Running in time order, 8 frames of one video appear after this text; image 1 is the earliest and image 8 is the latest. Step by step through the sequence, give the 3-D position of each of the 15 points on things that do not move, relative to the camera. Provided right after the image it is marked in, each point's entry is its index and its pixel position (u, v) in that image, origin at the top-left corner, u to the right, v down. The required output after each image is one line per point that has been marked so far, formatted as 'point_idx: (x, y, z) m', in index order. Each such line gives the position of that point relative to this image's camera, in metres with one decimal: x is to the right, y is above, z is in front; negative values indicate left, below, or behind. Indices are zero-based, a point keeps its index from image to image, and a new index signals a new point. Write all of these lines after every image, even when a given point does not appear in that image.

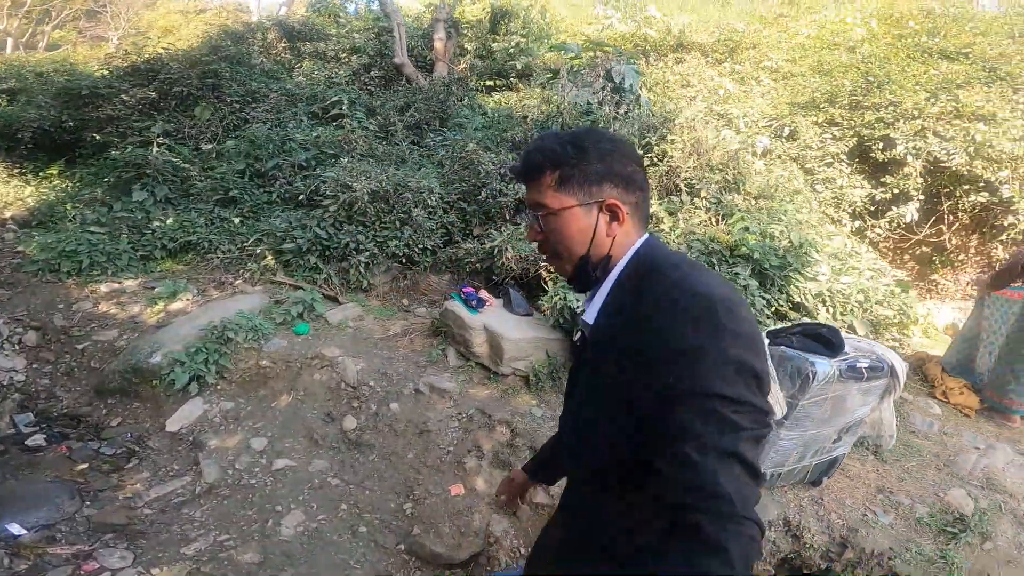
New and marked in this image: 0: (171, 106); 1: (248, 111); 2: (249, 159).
0: (-3.7, +1.9, +6.2) m
1: (-2.8, +1.8, +6.1) m
2: (-2.4, +1.2, +5.6) m
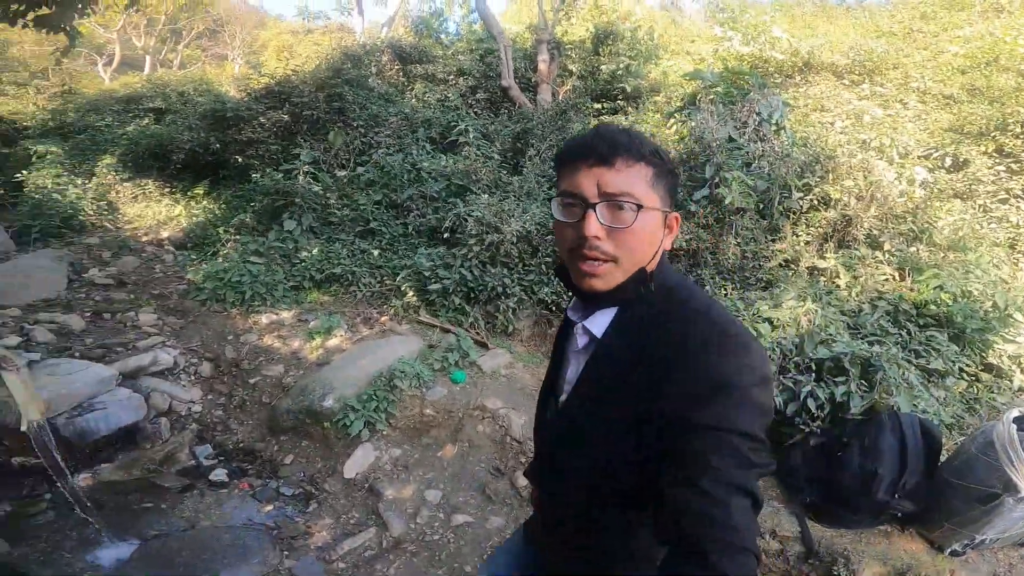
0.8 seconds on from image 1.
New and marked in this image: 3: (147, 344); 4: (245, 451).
0: (-2.5, +1.8, +6.5) m
1: (-1.7, +1.7, +6.4) m
2: (-1.4, +1.0, +5.9) m
3: (-2.9, -0.5, +4.5) m
4: (-1.8, -1.1, +3.8) m
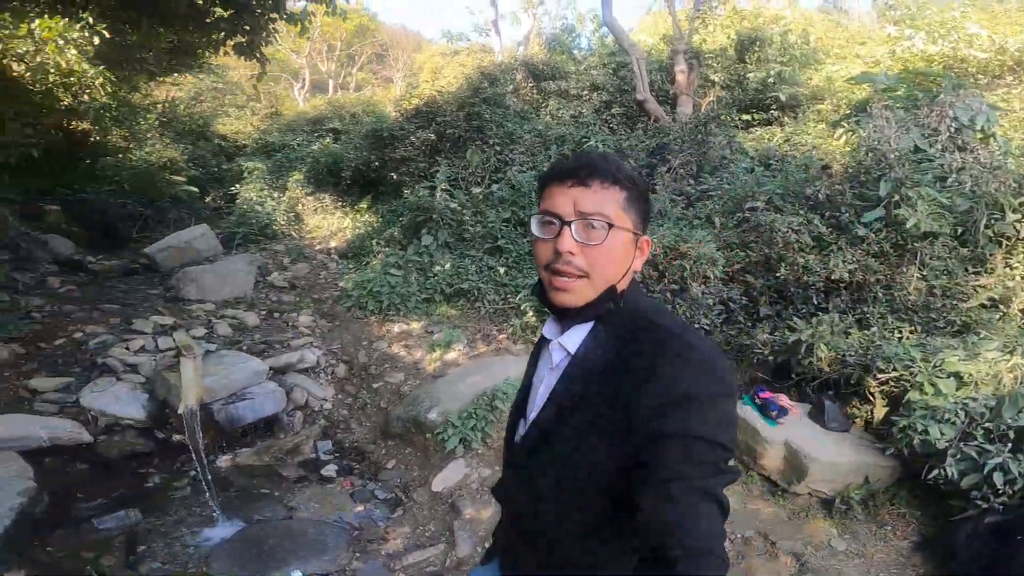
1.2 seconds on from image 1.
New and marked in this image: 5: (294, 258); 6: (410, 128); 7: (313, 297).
0: (-0.9, +1.7, +6.9) m
1: (-0.1, +1.5, +6.5) m
2: (0.0, +0.8, +6.0) m
3: (-2.0, -0.5, +5.1) m
4: (-1.2, -1.2, +4.2) m
5: (-2.7, +0.4, +6.7) m
6: (-1.4, +2.0, +7.2) m
7: (-2.2, -0.1, +6.0) m
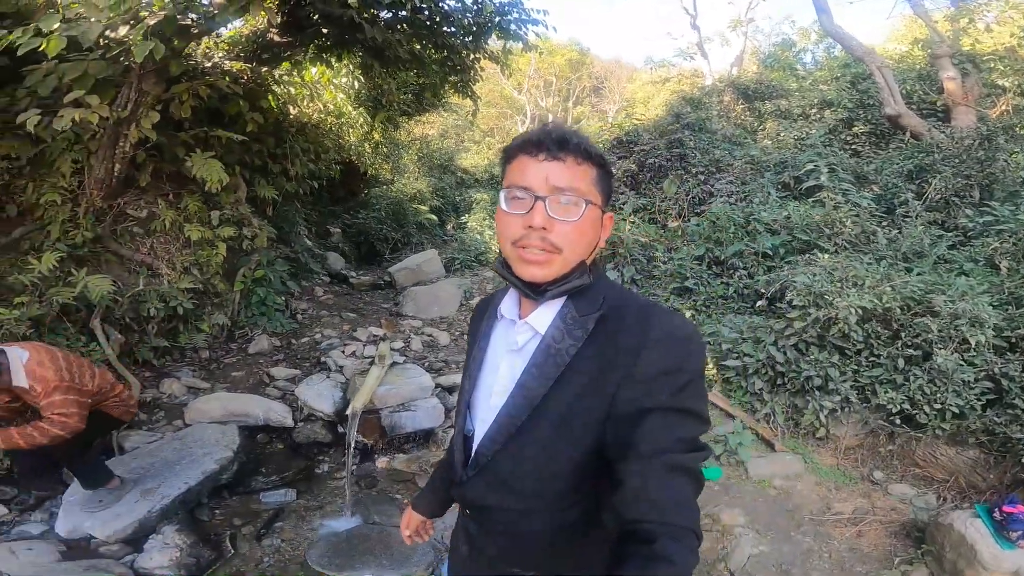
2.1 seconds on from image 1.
0: (+1.6, +1.2, +6.5) m
1: (+2.1, +1.1, +5.8) m
2: (+1.9, +0.4, +5.3) m
3: (-0.4, -0.7, +5.3) m
4: (-0.1, -1.4, +4.1) m
5: (-0.3, 0.0, +7.0) m
6: (+1.3, +1.5, +7.0) m
7: (-0.2, -0.4, +6.2) m
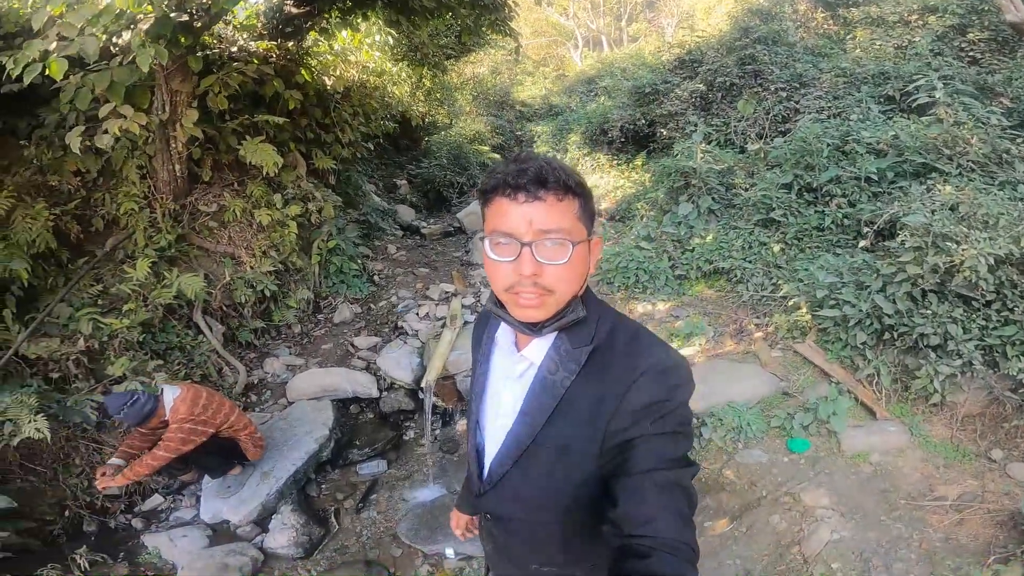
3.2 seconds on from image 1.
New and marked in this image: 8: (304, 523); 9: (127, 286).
0: (+2.2, +2.0, +5.8) m
1: (+2.6, +1.8, +5.0) m
2: (+2.4, +1.0, +4.7) m
3: (+0.3, -0.3, +5.3) m
4: (+0.4, -1.2, +4.1) m
5: (+0.6, +0.8, +6.8) m
6: (+1.9, +2.4, +6.2) m
7: (+0.6, +0.2, +6.0) m
8: (-1.4, -1.6, +3.7) m
9: (-3.0, 0.0, +4.4) m
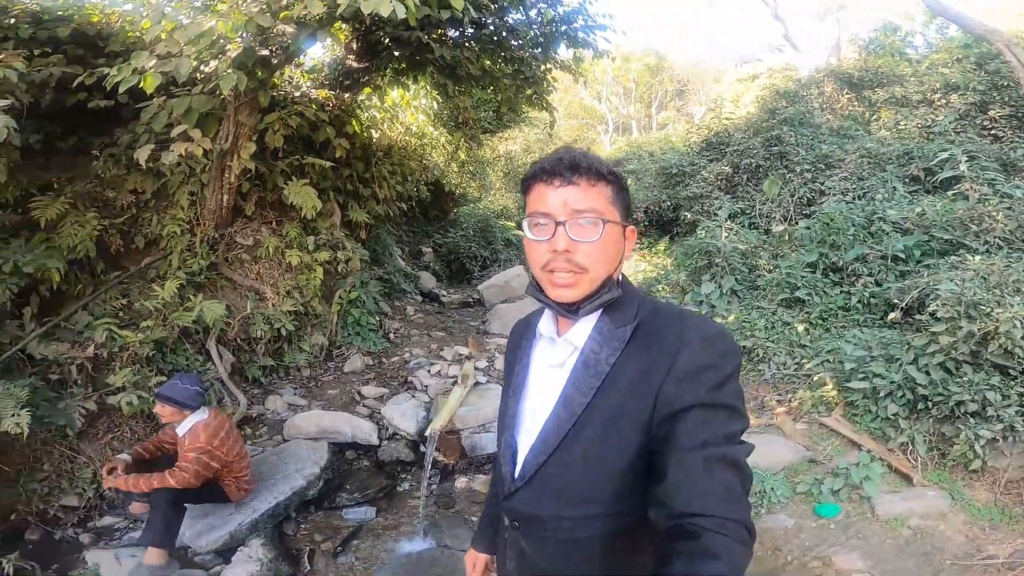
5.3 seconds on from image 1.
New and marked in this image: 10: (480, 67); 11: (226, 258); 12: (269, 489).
0: (+2.5, +1.1, +6.0) m
1: (+2.9, +1.0, +5.2) m
2: (+2.6, +0.3, +4.7) m
3: (+0.4, -0.9, +5.1) m
4: (+0.4, -1.5, +3.8) m
5: (+0.8, -0.2, +6.8) m
6: (+2.3, +1.4, +6.5) m
7: (+0.8, -0.6, +5.9) m
8: (-1.4, -1.6, +3.3) m
9: (-2.9, -0.1, +4.4) m
10: (-0.3, +2.0, +5.0) m
11: (-2.6, +0.3, +5.0) m
12: (-1.6, -1.4, +3.8) m
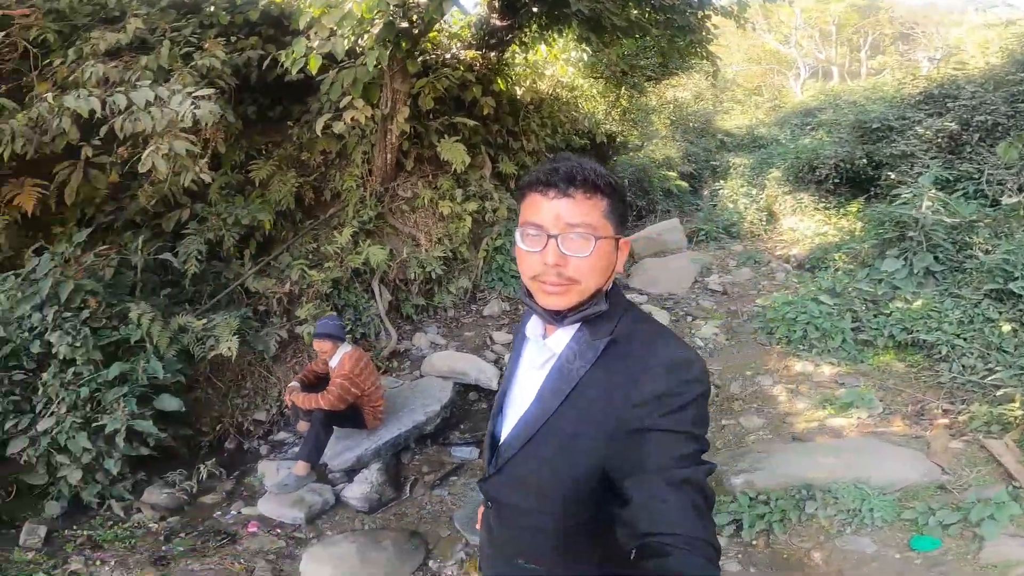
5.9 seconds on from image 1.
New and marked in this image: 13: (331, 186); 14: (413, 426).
0: (+3.9, +1.3, +4.7) m
1: (+3.9, +1.0, +3.8) m
2: (+3.4, +0.4, +3.5) m
3: (+1.5, -0.6, +4.8) m
4: (+1.0, -1.4, +3.7) m
5: (+2.5, +0.3, +6.1) m
6: (+3.9, +1.7, +5.2) m
7: (+2.1, -0.2, +5.4) m
8: (-0.9, -1.4, +4.0) m
9: (-1.8, +0.4, +5.3) m
10: (+0.9, +2.3, +4.5) m
11: (-1.3, +0.8, +5.7) m
12: (-0.9, -1.0, +4.4) m
13: (-1.9, +1.0, +5.6) m
14: (-0.8, -1.1, +4.4) m
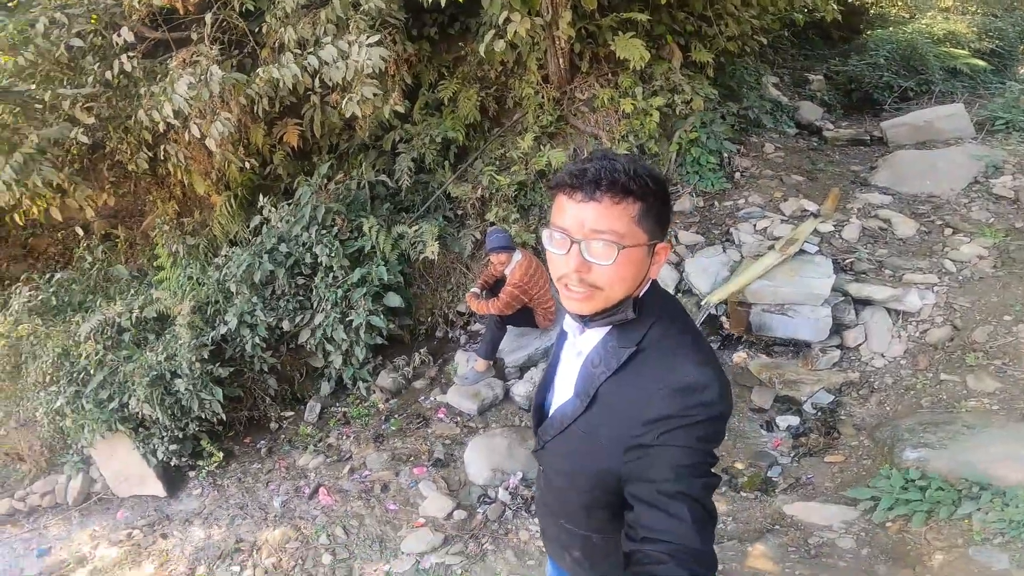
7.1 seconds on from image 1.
0: (+4.6, +1.6, +2.0) m
1: (+4.3, +1.1, +1.4) m
2: (+3.7, +0.4, +1.5) m
3: (+2.7, 0.0, +3.8) m
4: (+1.8, -1.0, +3.3) m
5: (+4.2, +1.1, +4.2) m
6: (+4.9, +2.1, +2.4) m
7: (+3.6, +0.5, +3.9) m
8: (+0.3, -0.7, +4.4) m
9: (0.0, +1.4, +5.5) m
10: (+2.0, +2.8, +3.1) m
11: (+0.6, +1.8, +5.5) m
12: (+0.4, -0.3, +4.7) m
13: (0.0, +2.1, +5.6) m
14: (+0.5, -0.4, +4.6) m
